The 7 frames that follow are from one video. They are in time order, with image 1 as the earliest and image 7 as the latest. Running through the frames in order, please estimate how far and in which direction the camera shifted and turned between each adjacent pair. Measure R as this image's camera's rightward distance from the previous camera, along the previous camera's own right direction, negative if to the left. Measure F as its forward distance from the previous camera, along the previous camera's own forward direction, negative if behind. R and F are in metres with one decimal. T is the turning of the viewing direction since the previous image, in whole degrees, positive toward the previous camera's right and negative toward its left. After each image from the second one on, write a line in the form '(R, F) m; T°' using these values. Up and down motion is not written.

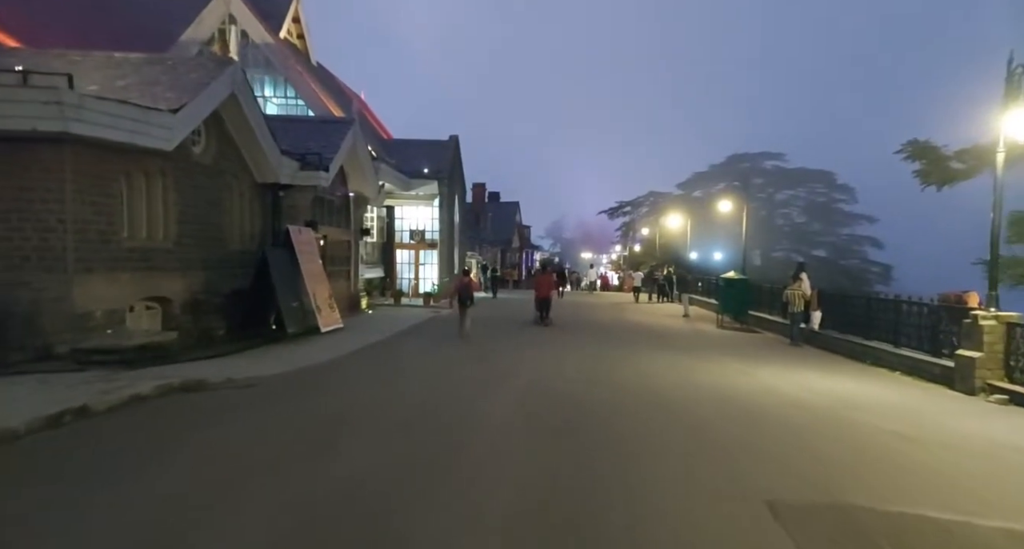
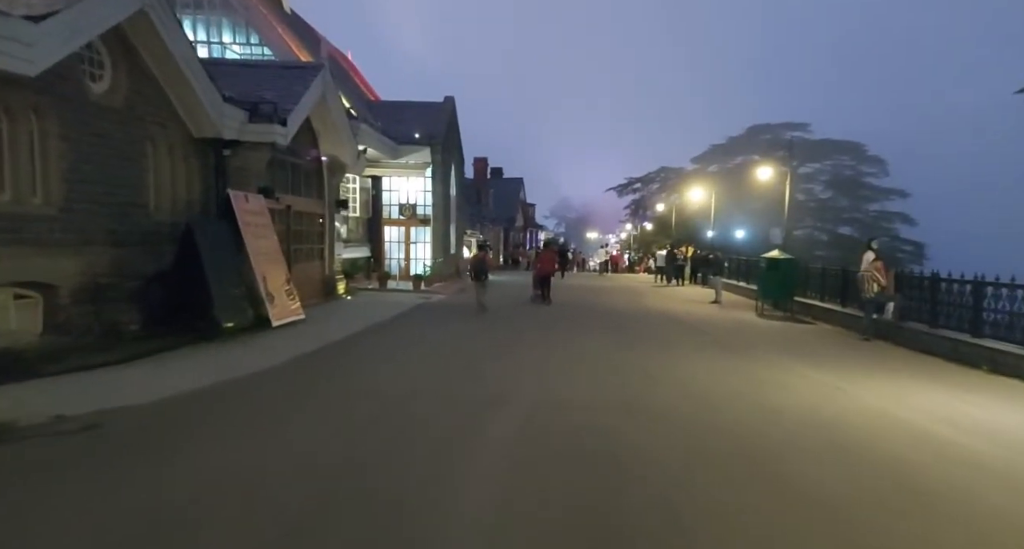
(0.0, +3.3) m; 0°
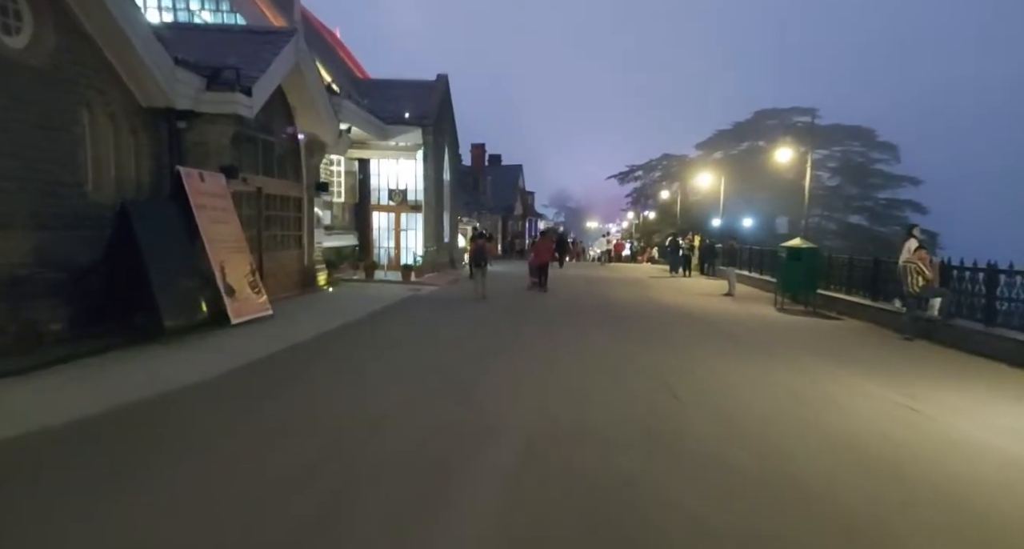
(+0.1, +1.6) m; 0°
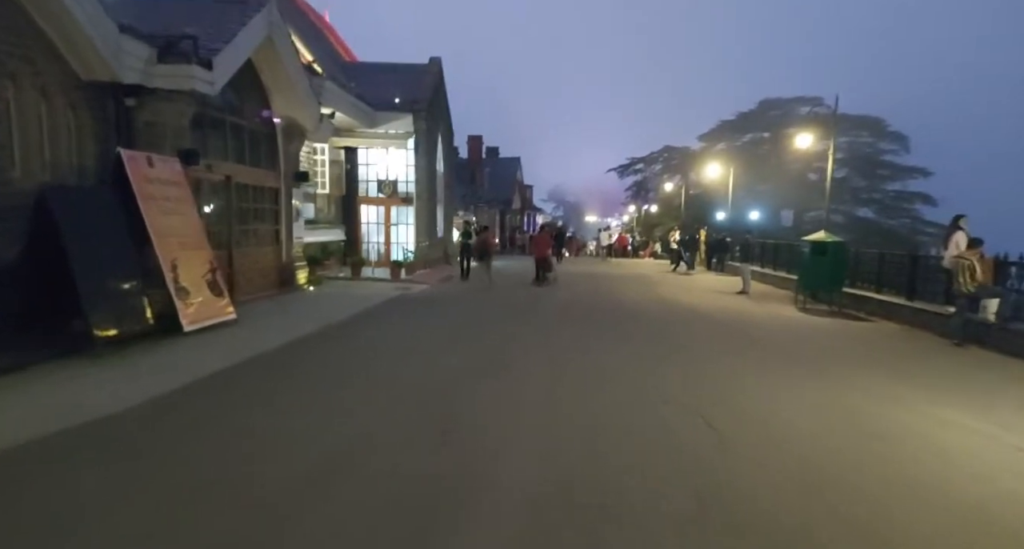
(0.0, +1.4) m; 0°
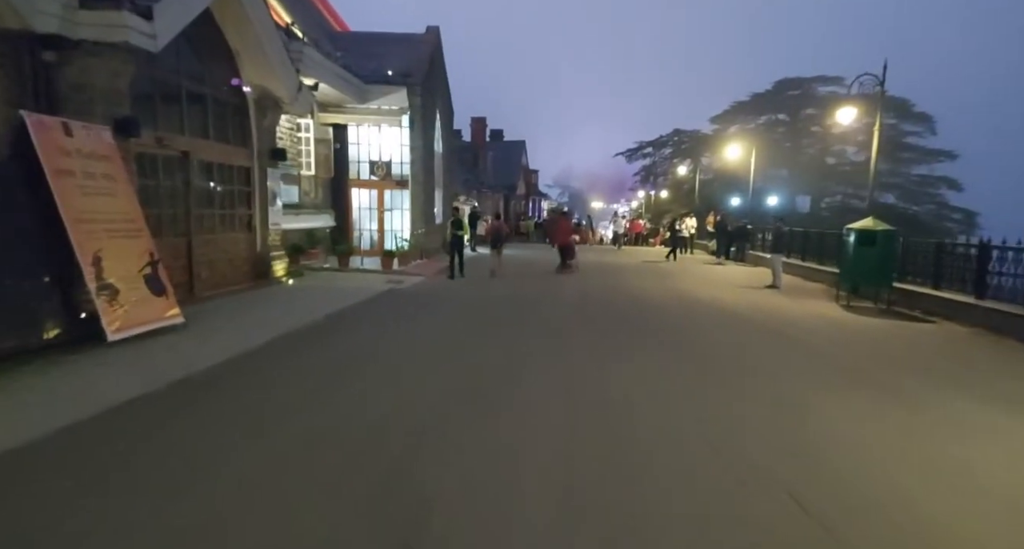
(0.0, +1.8) m; 0°
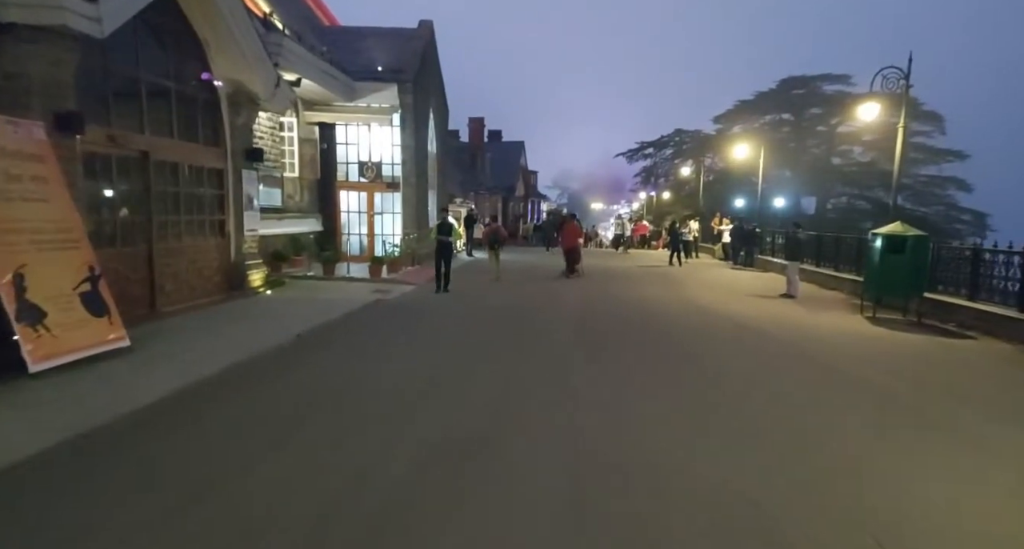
(+0.1, +1.1) m; 0°
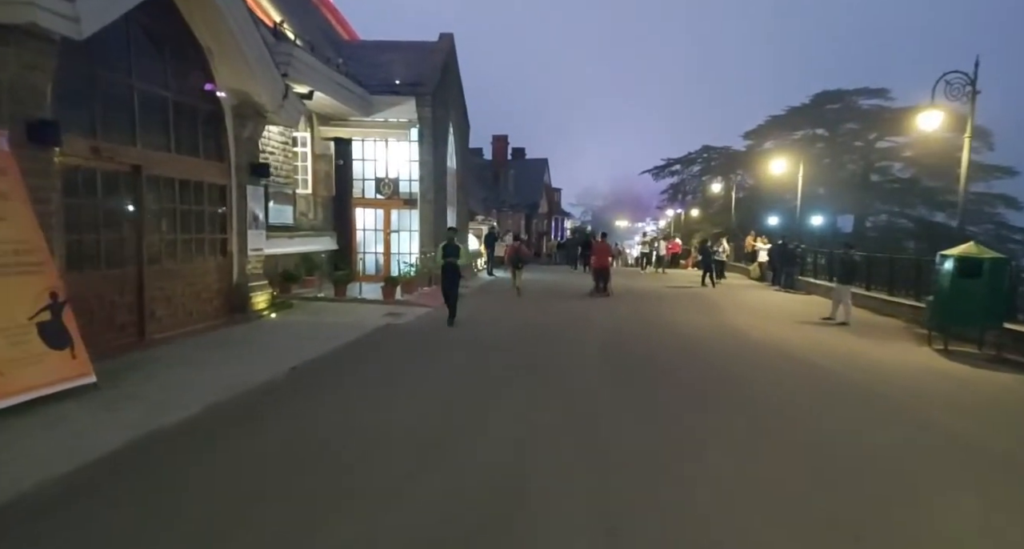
(0.0, +1.1) m; -2°
